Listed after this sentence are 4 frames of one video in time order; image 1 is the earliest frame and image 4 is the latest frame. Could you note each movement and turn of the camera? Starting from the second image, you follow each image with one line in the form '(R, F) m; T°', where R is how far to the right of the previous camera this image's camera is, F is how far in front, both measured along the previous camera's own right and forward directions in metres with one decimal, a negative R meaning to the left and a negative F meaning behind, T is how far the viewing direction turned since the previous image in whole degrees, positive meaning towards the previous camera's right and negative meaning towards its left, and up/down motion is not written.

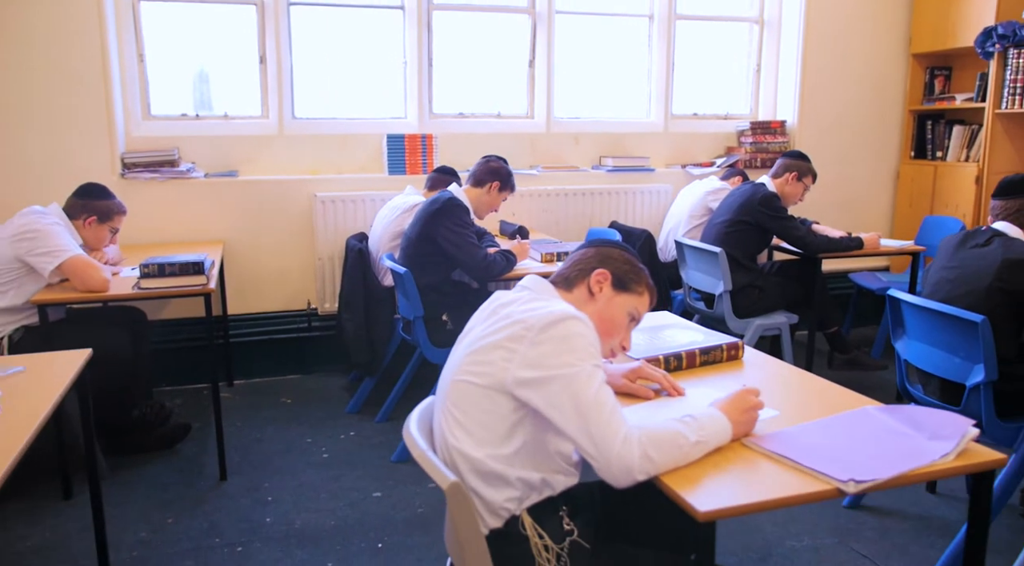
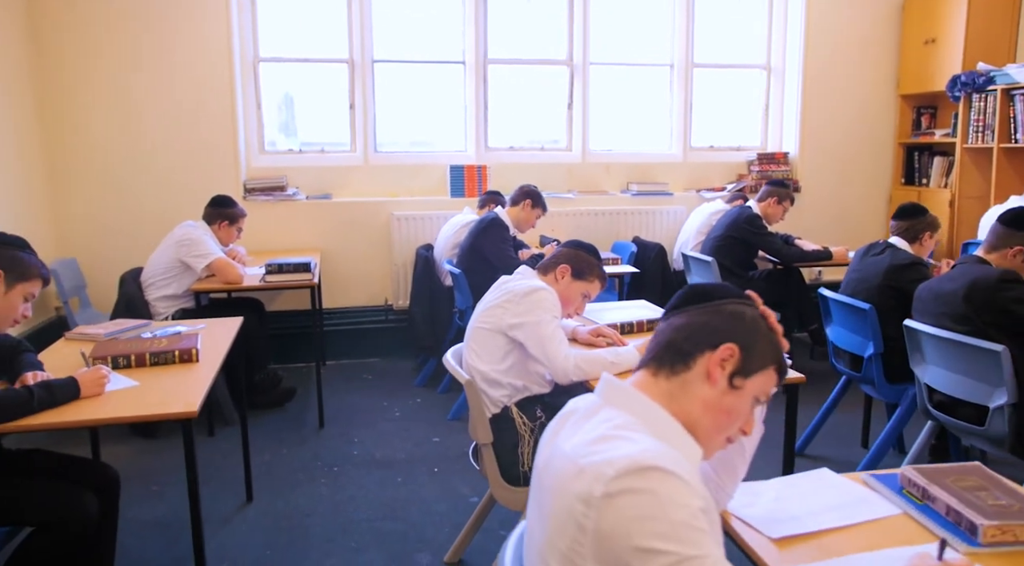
(+0.2, -0.9) m; -6°
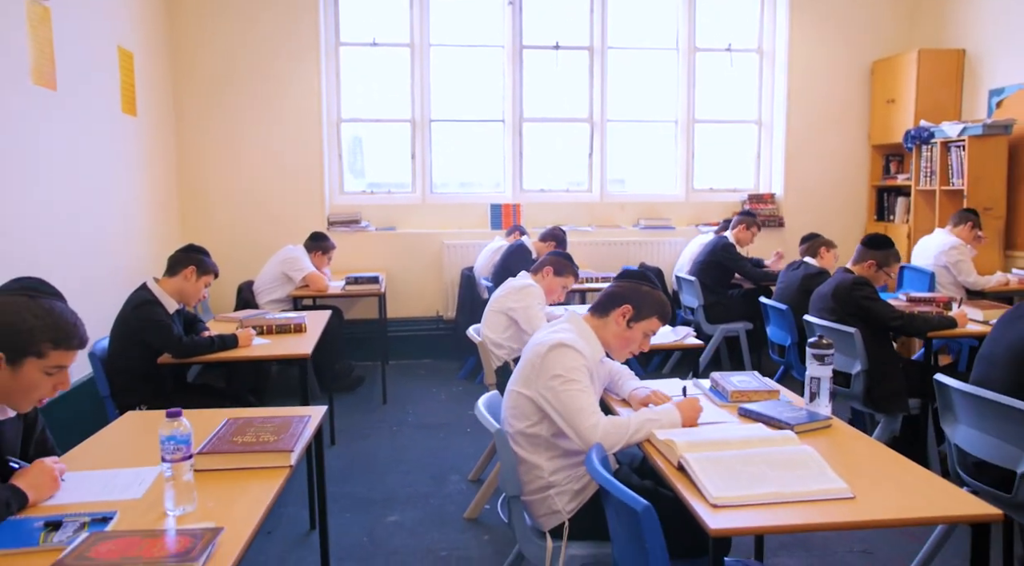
(+0.3, -1.1) m; -5°
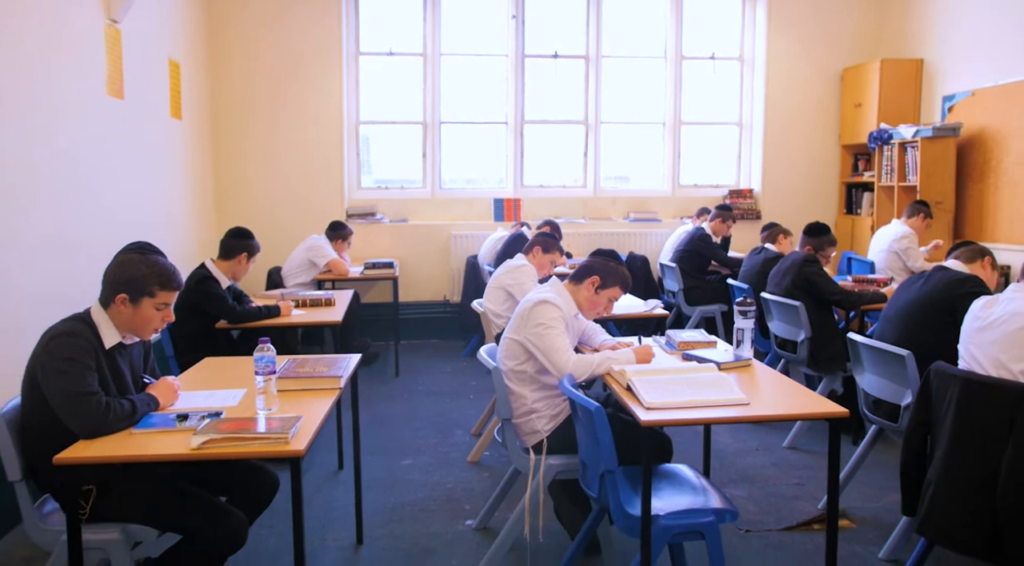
(0.0, -0.6) m; 0°
